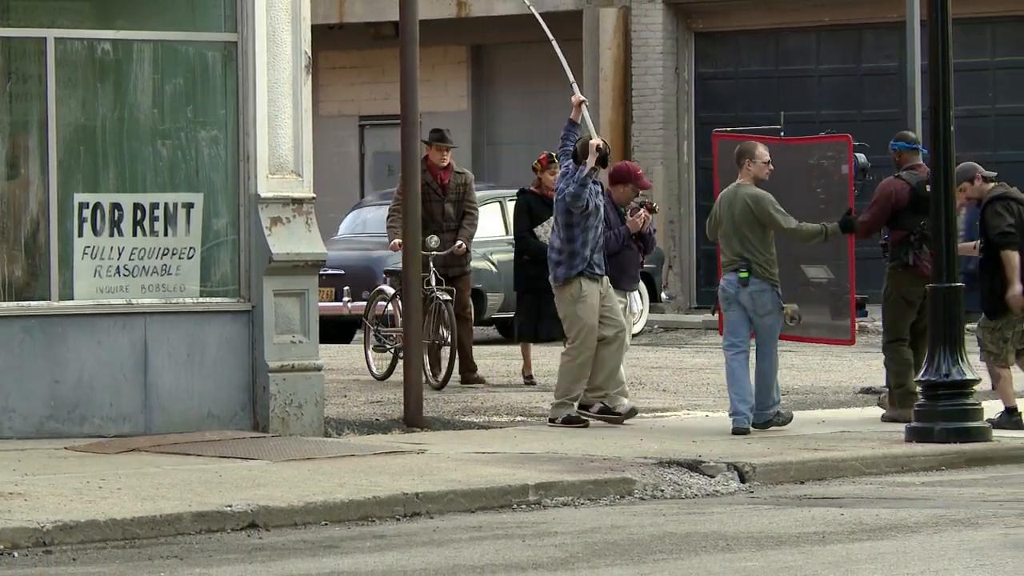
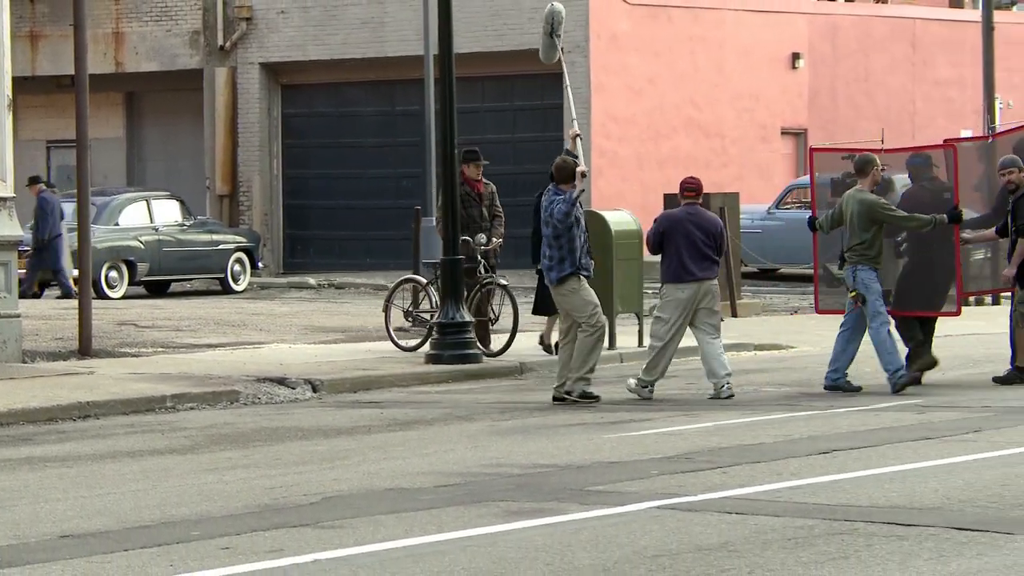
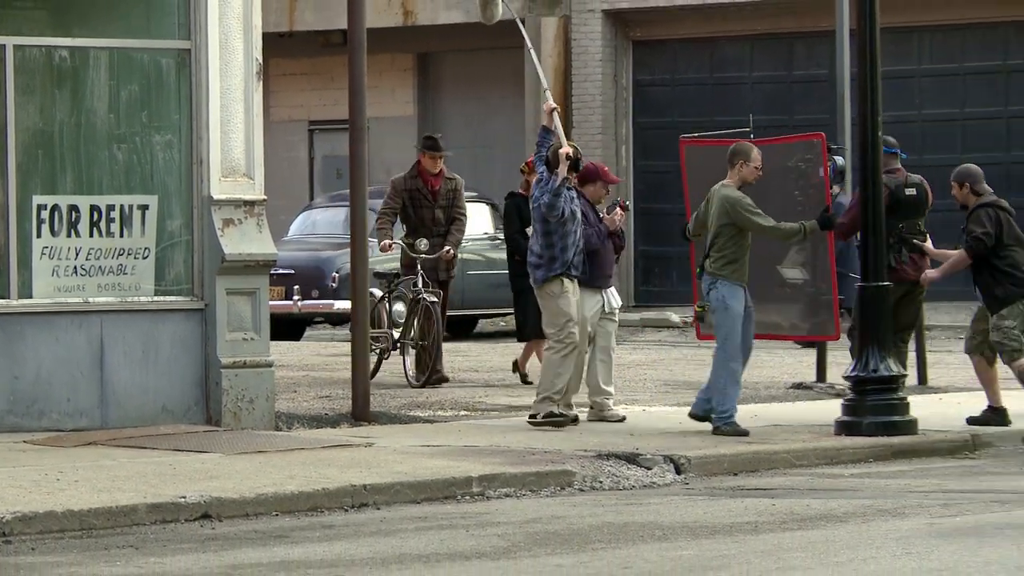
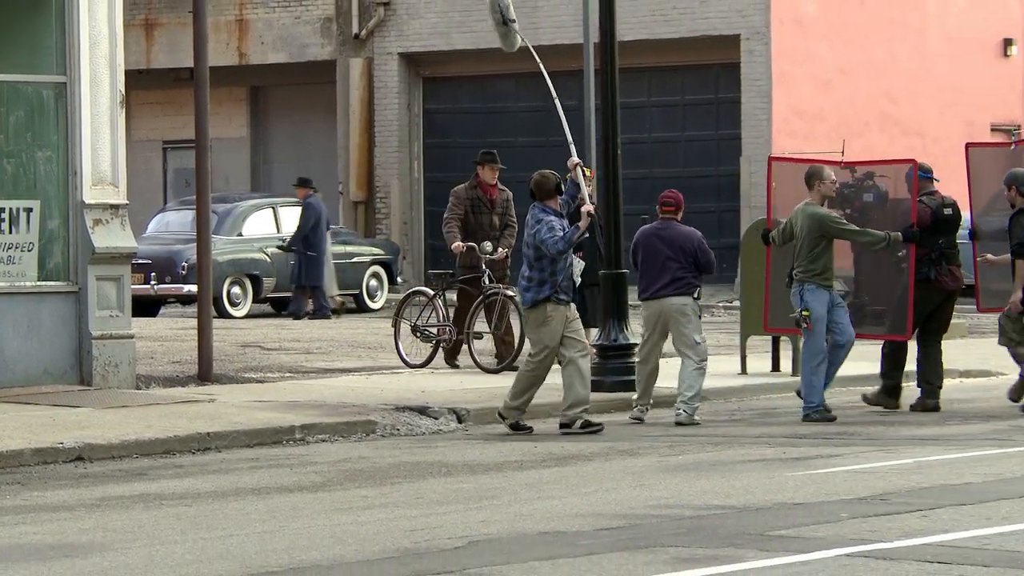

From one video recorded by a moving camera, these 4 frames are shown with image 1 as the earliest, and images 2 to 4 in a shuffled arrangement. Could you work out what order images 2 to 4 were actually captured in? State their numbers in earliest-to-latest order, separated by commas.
3, 4, 2
